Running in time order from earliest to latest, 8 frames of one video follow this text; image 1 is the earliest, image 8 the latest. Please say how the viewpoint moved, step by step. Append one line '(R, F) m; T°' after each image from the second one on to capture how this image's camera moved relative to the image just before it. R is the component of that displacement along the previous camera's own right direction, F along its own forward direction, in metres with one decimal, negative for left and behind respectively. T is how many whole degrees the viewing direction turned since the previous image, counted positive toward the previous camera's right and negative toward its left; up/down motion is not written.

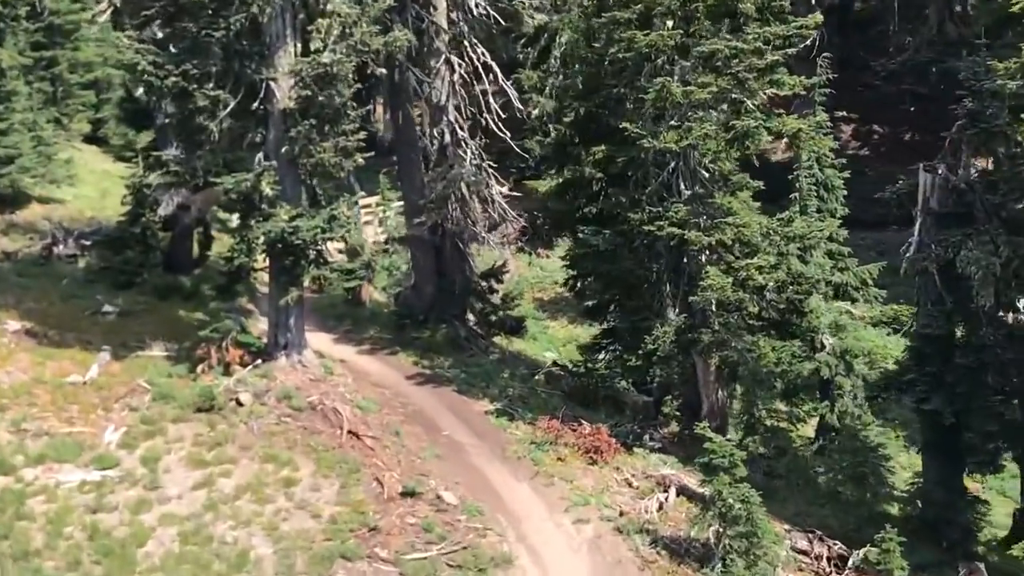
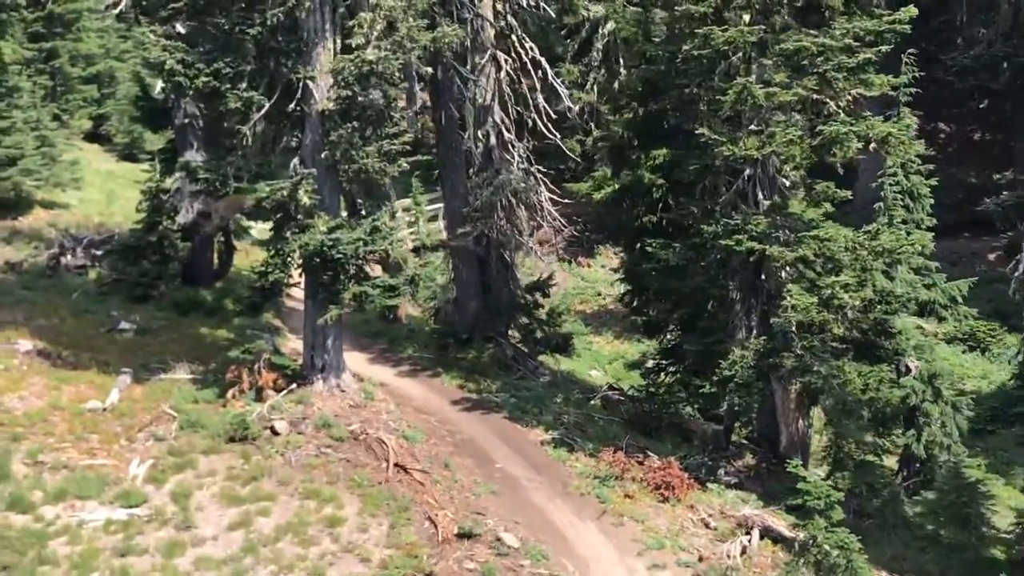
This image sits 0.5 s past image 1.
(-0.5, +1.5) m; 0°
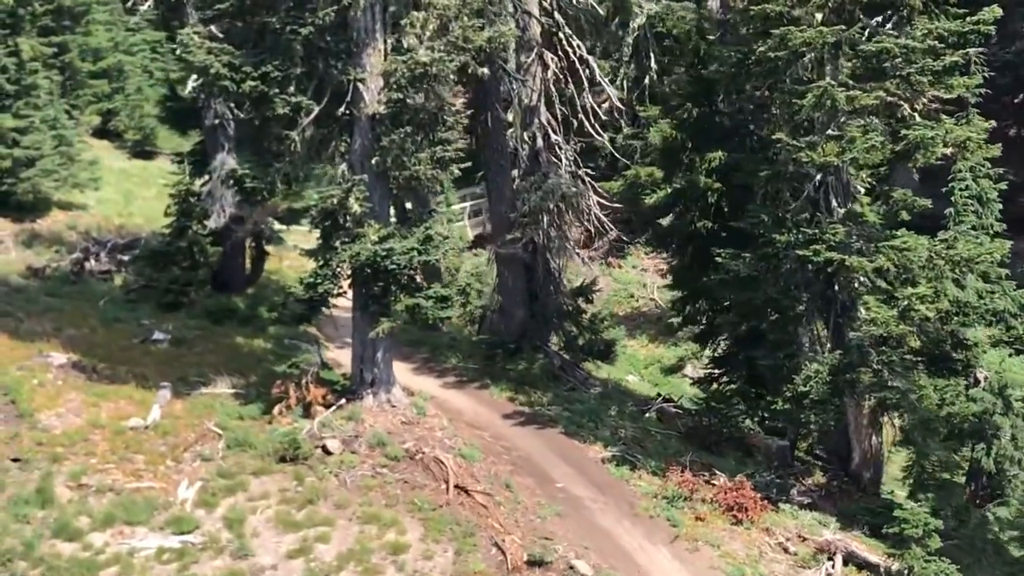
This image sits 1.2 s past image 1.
(-0.7, +0.7) m; +1°
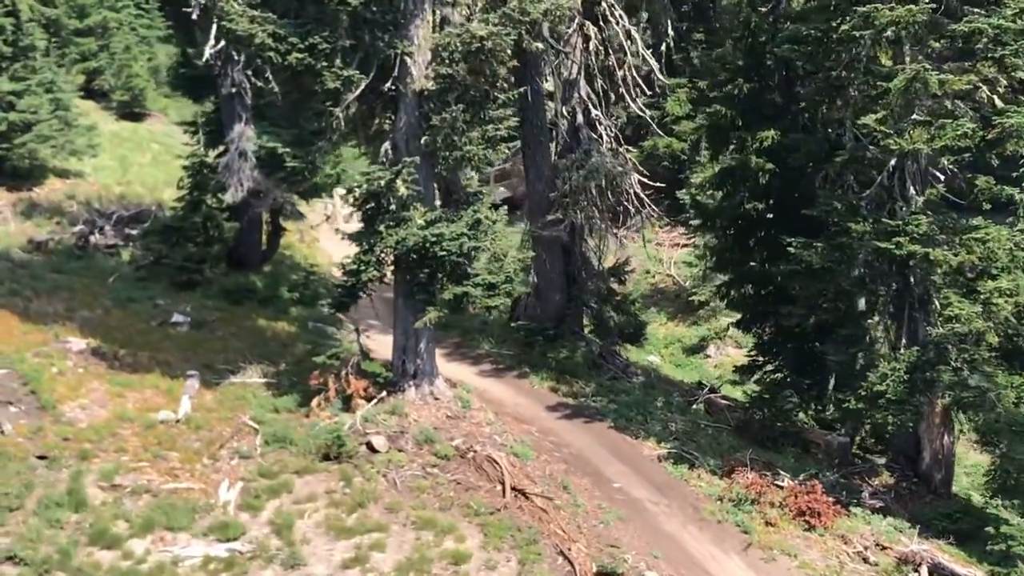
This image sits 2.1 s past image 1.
(-0.9, +0.9) m; +2°
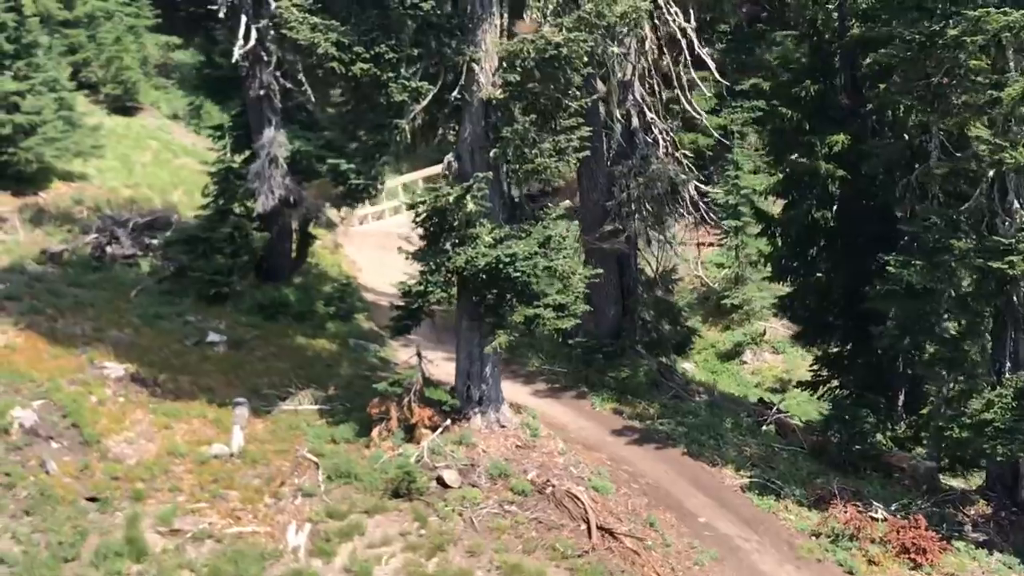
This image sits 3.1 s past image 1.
(-1.0, +0.9) m; +2°
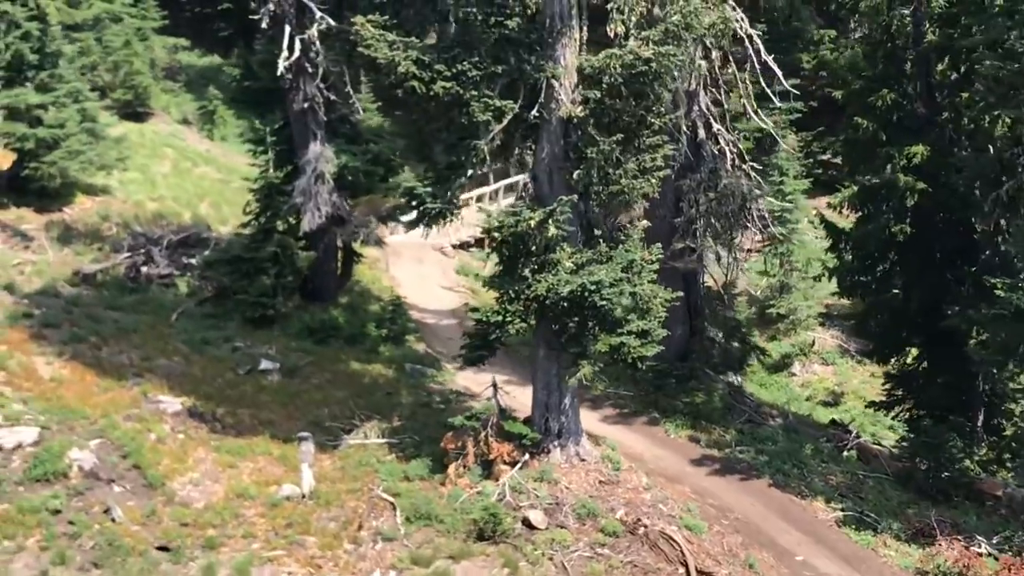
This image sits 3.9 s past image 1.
(-0.8, +0.7) m; +1°
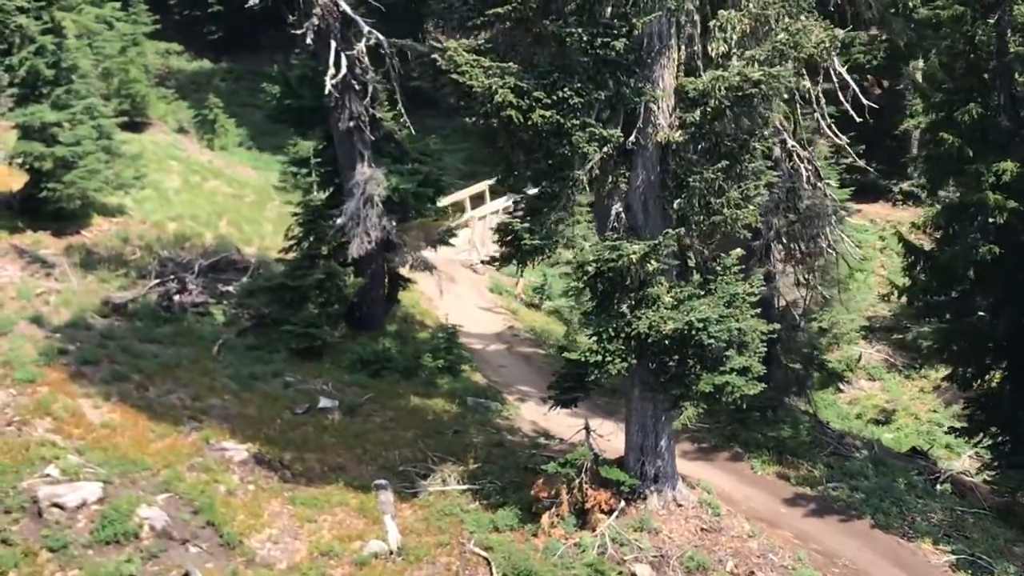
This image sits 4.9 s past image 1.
(-1.0, +0.8) m; +2°
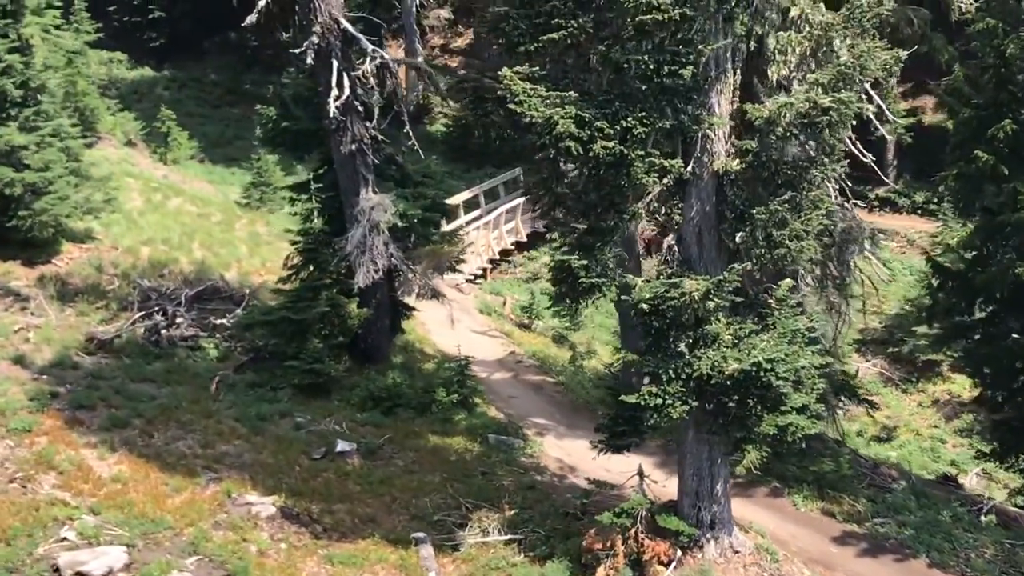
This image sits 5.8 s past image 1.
(-1.0, +0.8) m; +3°
